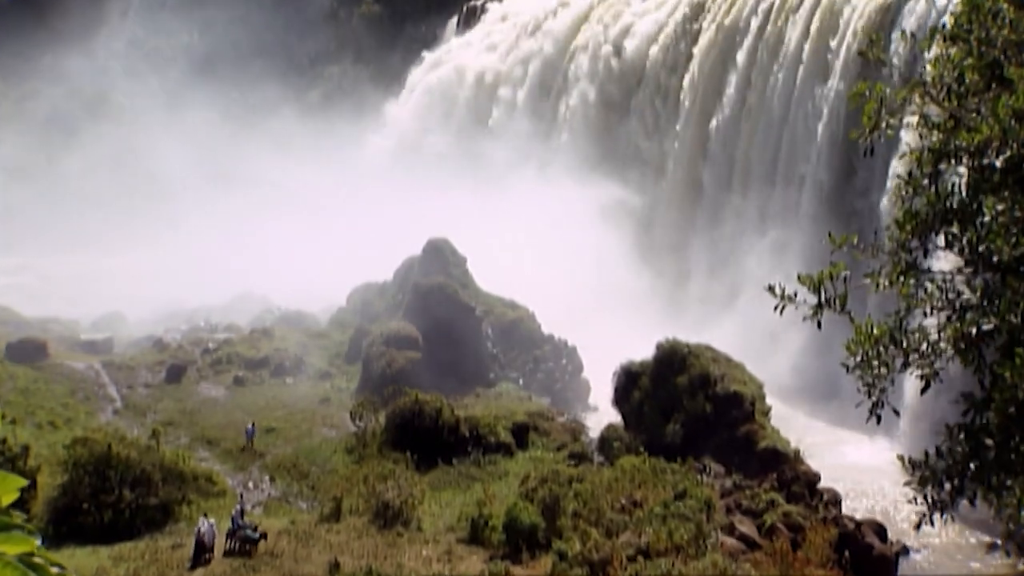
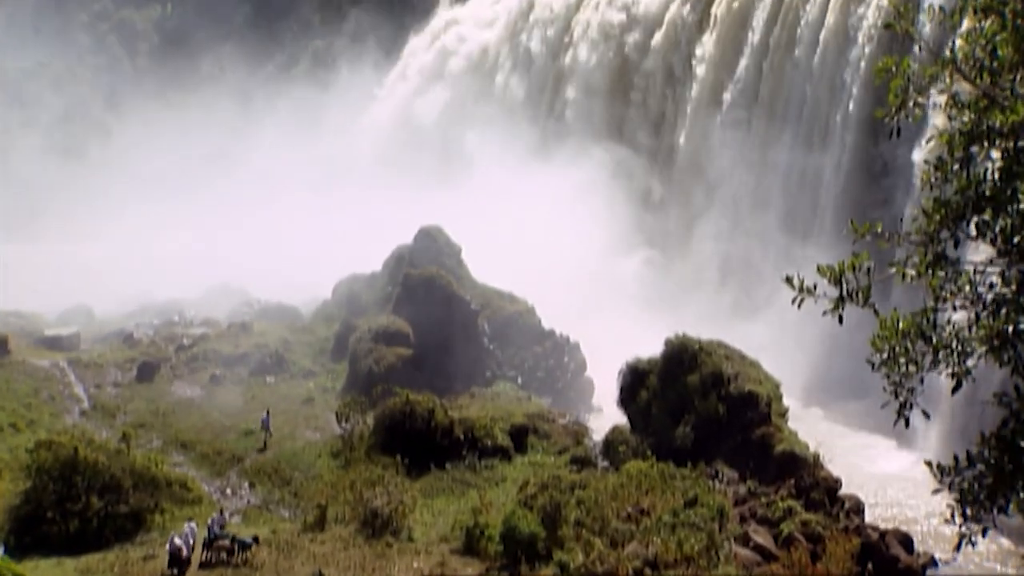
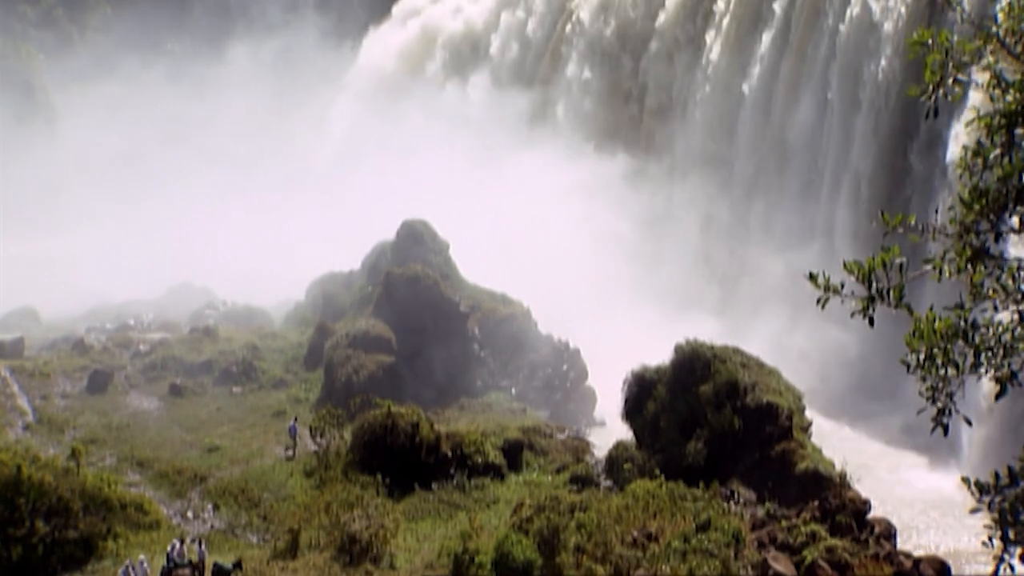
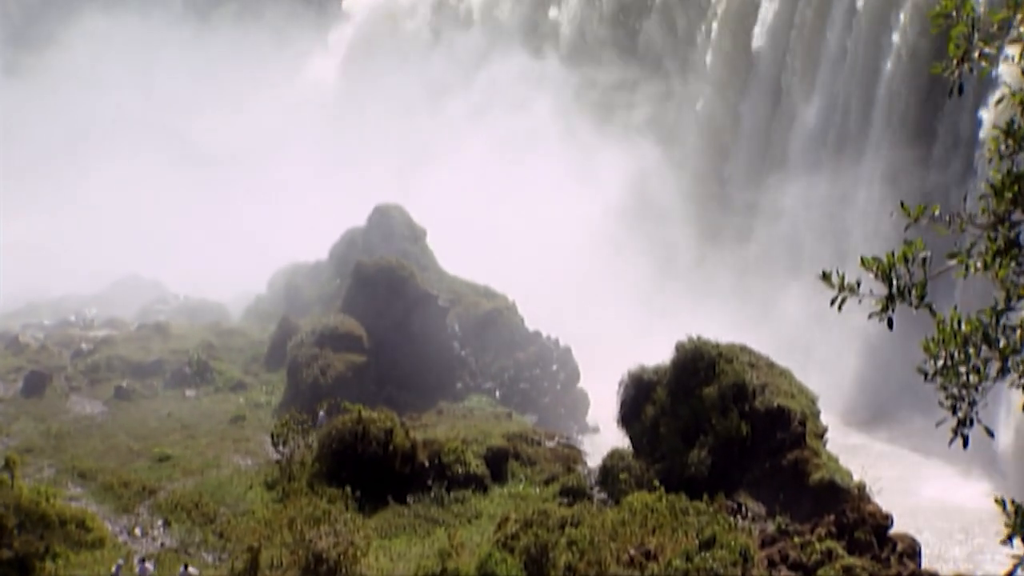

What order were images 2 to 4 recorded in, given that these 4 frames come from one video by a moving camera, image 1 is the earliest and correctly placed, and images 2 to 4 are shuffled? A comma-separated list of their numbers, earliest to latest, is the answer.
2, 3, 4
